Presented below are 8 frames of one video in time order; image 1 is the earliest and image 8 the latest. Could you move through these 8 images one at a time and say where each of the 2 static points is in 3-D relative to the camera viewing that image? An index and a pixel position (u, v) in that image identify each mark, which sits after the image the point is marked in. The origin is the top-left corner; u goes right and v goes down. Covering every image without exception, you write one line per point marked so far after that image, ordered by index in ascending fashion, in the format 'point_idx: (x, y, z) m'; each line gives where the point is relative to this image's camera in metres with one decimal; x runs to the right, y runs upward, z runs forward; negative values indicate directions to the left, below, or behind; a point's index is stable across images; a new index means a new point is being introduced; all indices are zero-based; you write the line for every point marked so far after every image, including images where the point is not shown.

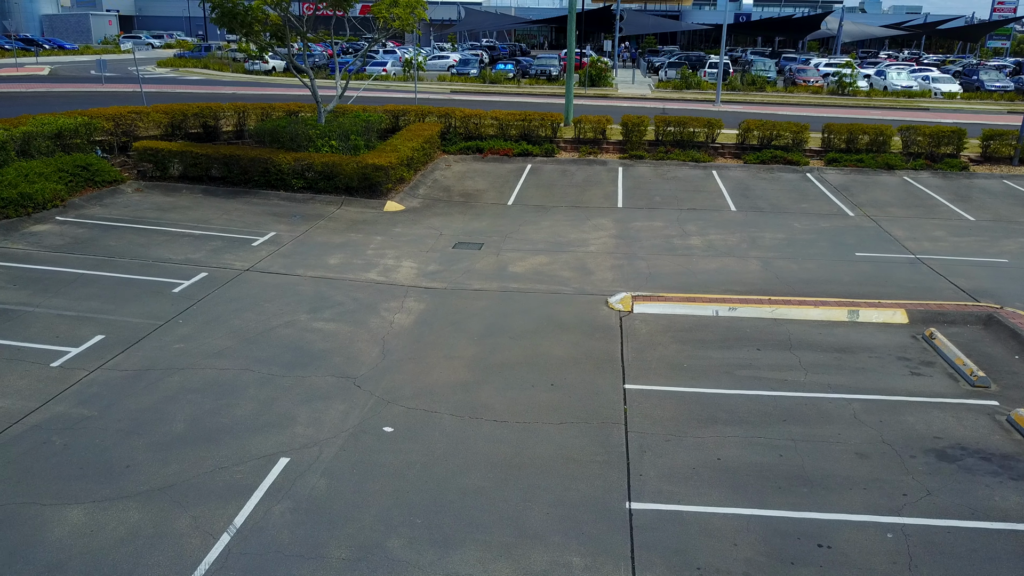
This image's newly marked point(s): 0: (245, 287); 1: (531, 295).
0: (-3.5, 0.0, +11.1) m
1: (+0.3, -0.1, +11.4) m
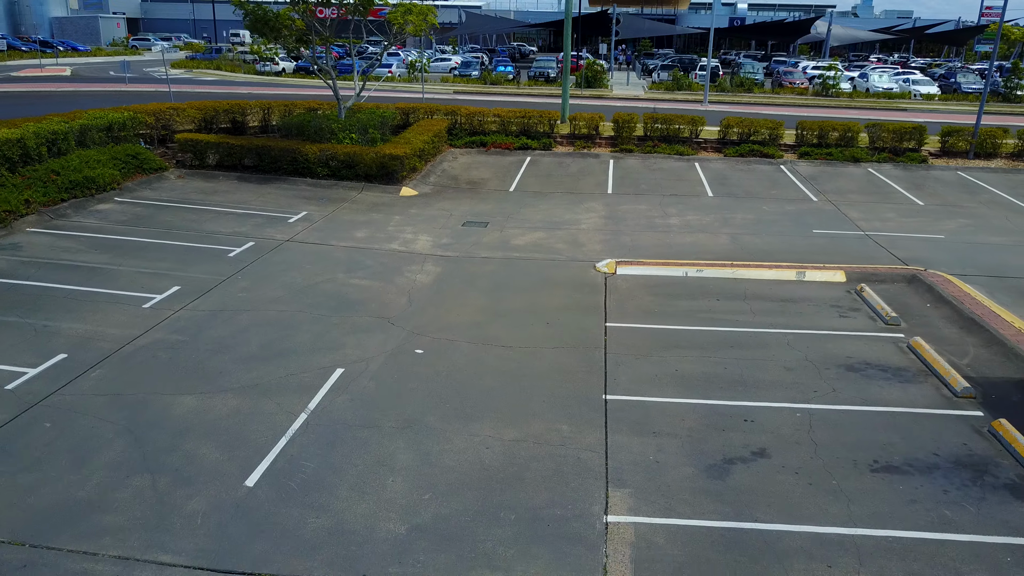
0: (-3.5, +0.5, +13.1) m
1: (+0.3, +0.4, +13.4) m
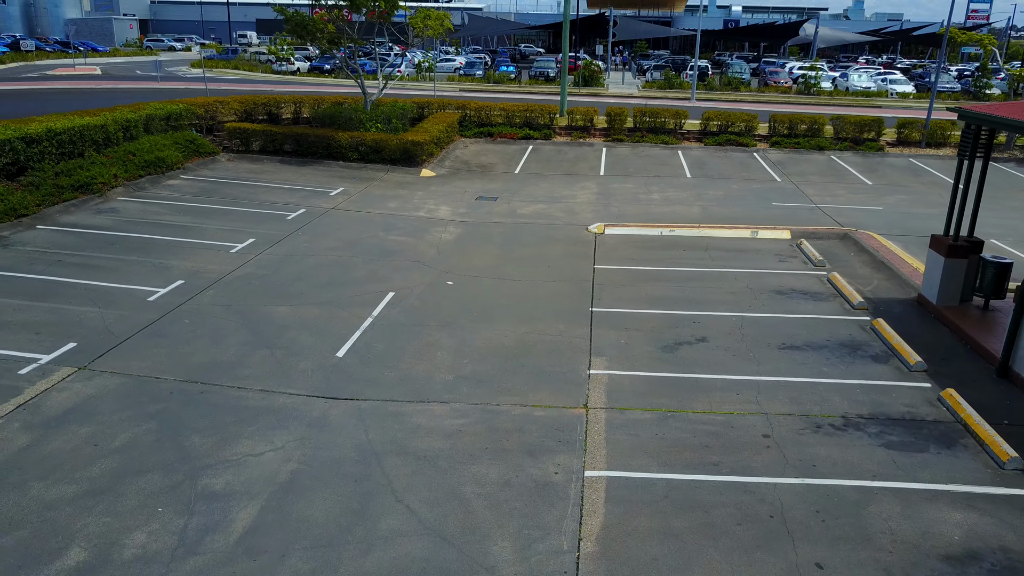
0: (-3.3, +1.3, +16.0) m
1: (+0.4, +1.2, +16.2) m
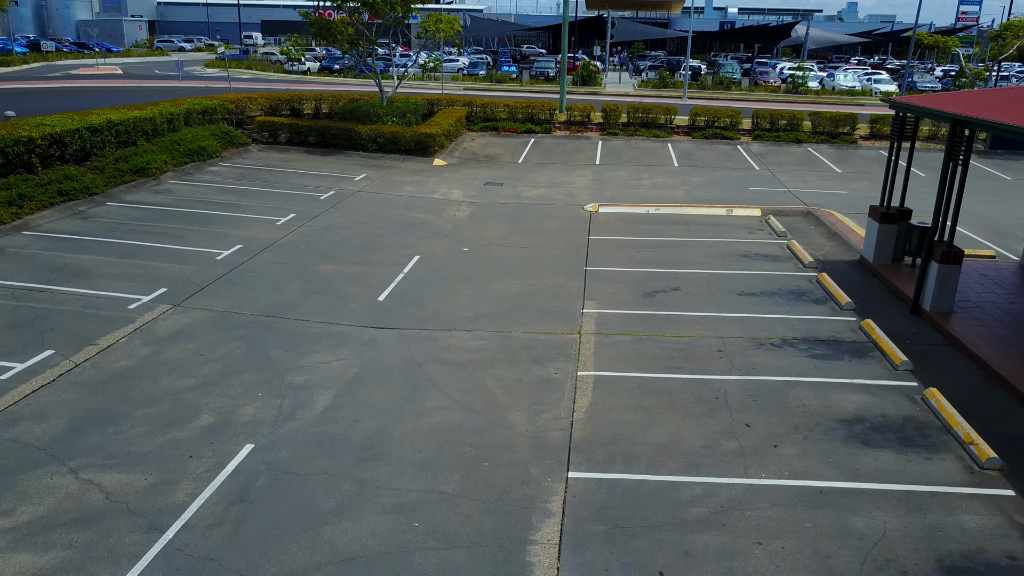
0: (-3.2, +1.9, +18.1) m
1: (+0.5, +1.8, +18.4) m
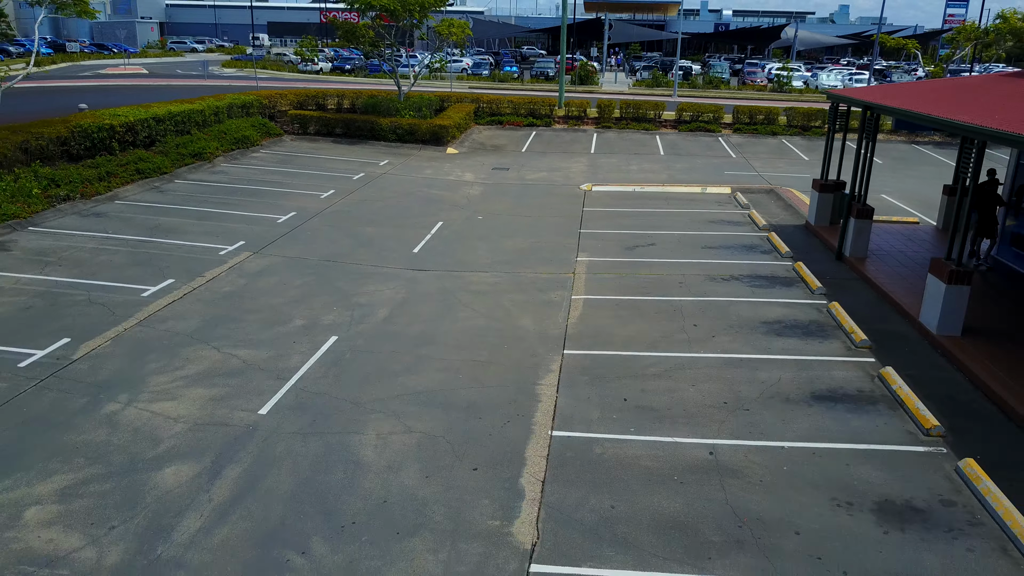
0: (-3.1, +2.7, +21.0) m
1: (+0.7, +2.6, +21.3) m
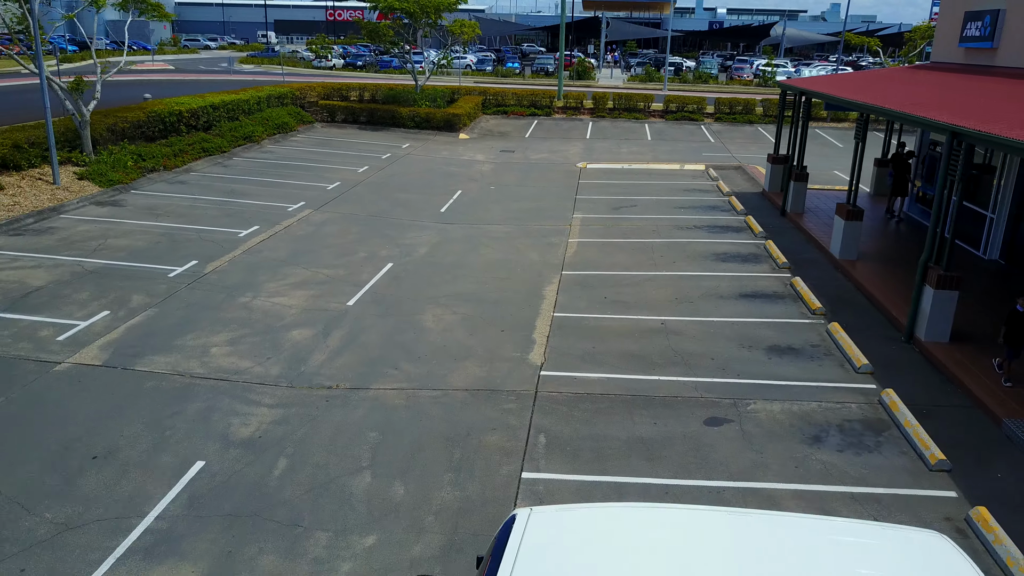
0: (-2.9, +3.7, +24.5) m
1: (+0.8, +3.6, +24.7) m
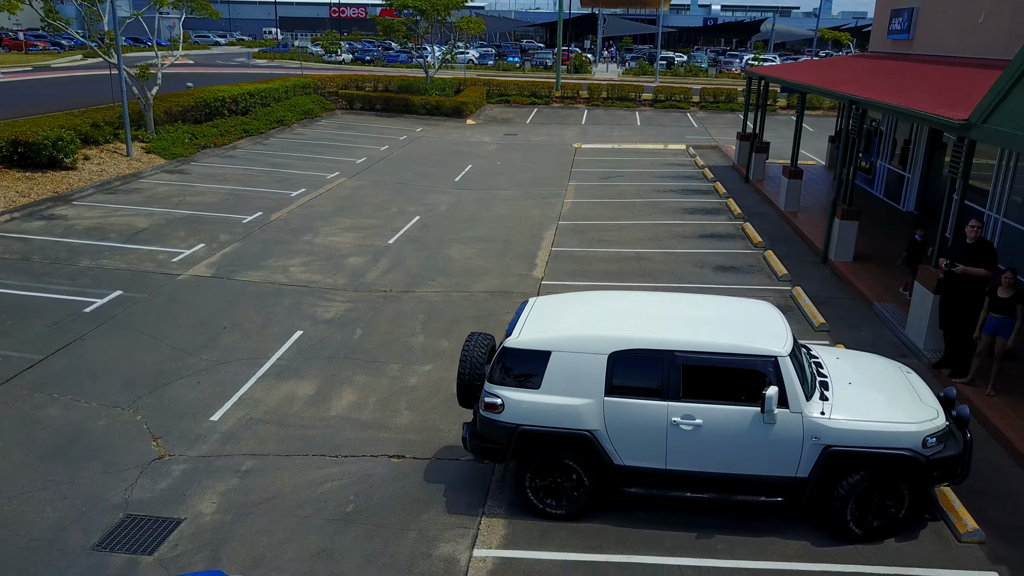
0: (-2.8, +4.8, +27.5) m
1: (+0.9, +4.7, +27.8) m
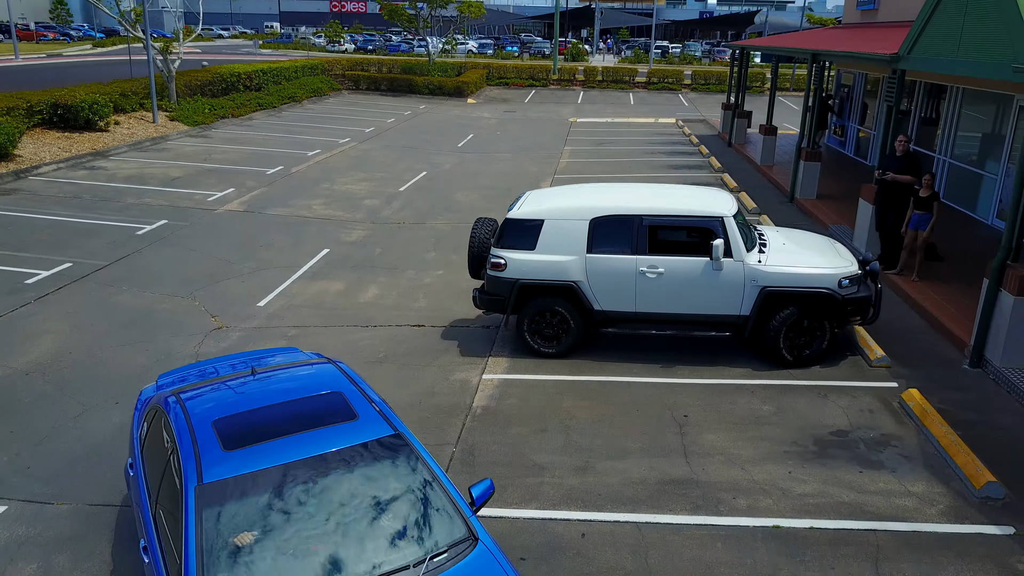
0: (-2.9, +5.9, +29.1) m
1: (+0.9, +5.8, +29.3) m
